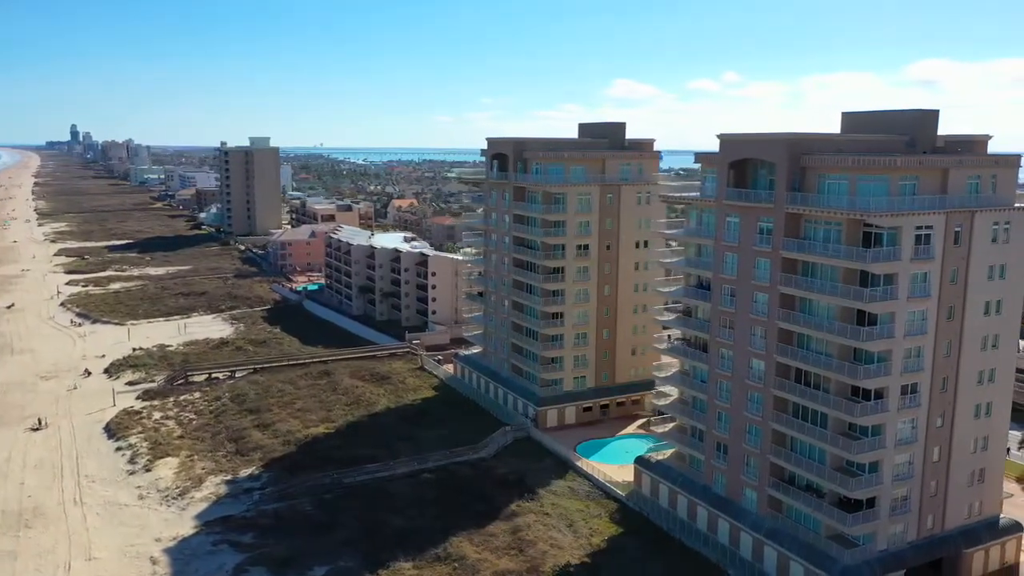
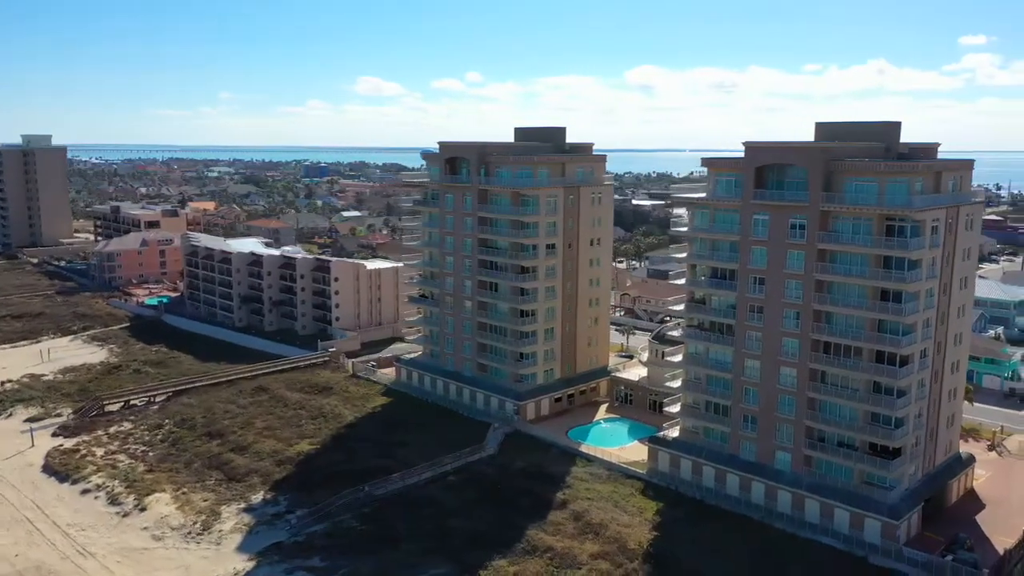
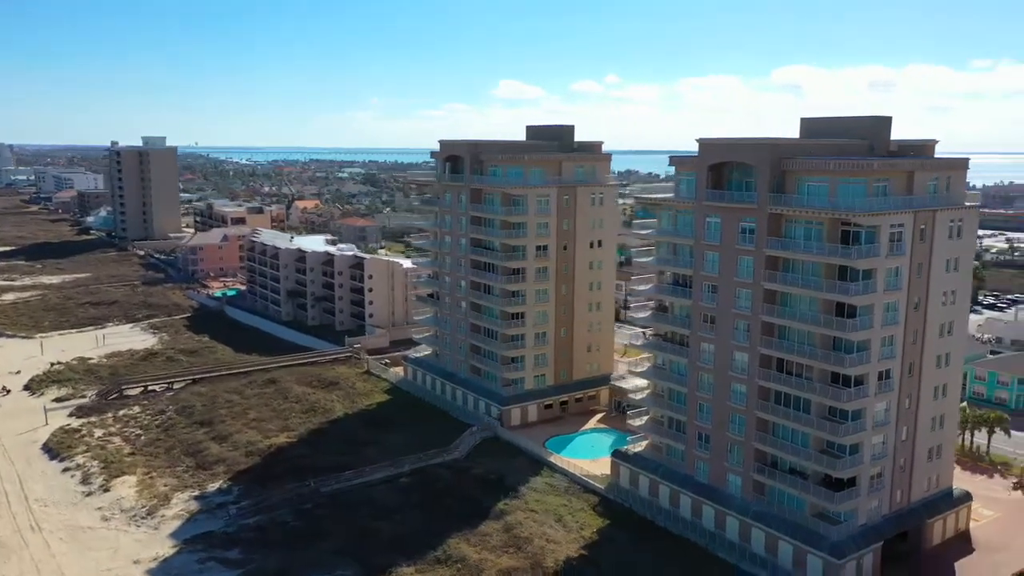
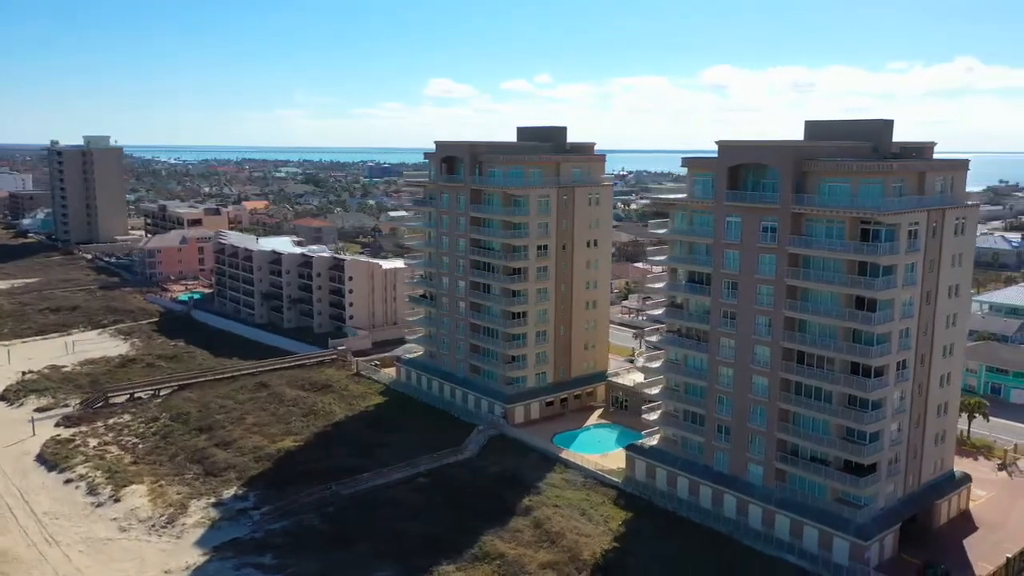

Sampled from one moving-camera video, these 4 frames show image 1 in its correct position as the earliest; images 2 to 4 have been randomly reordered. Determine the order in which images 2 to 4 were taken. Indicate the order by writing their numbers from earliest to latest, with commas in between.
3, 4, 2
